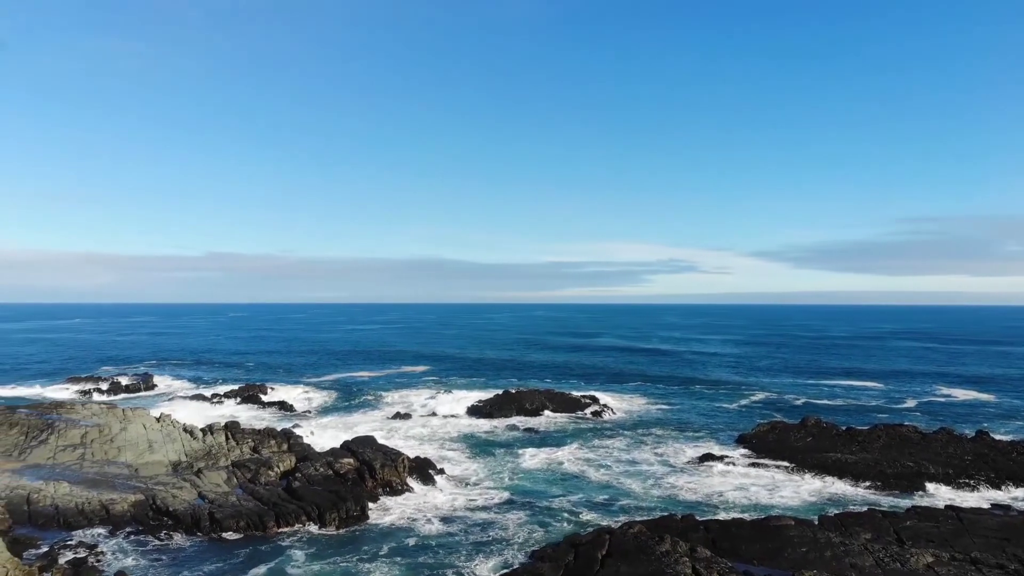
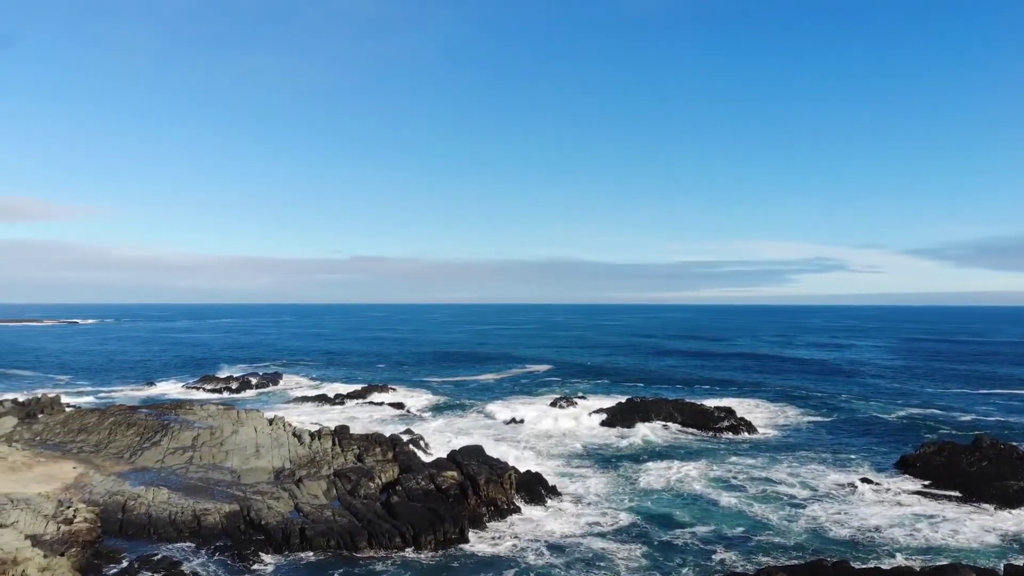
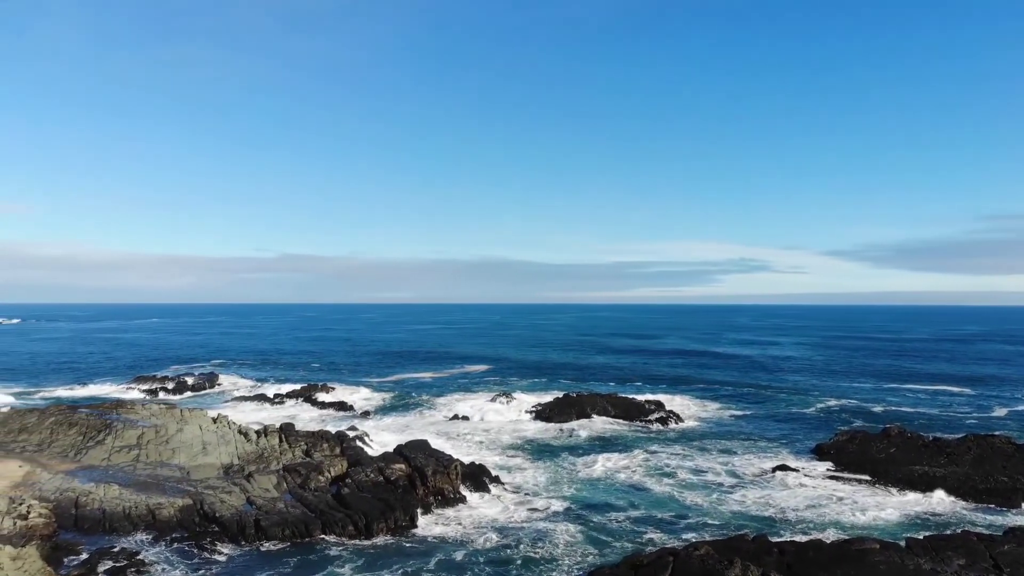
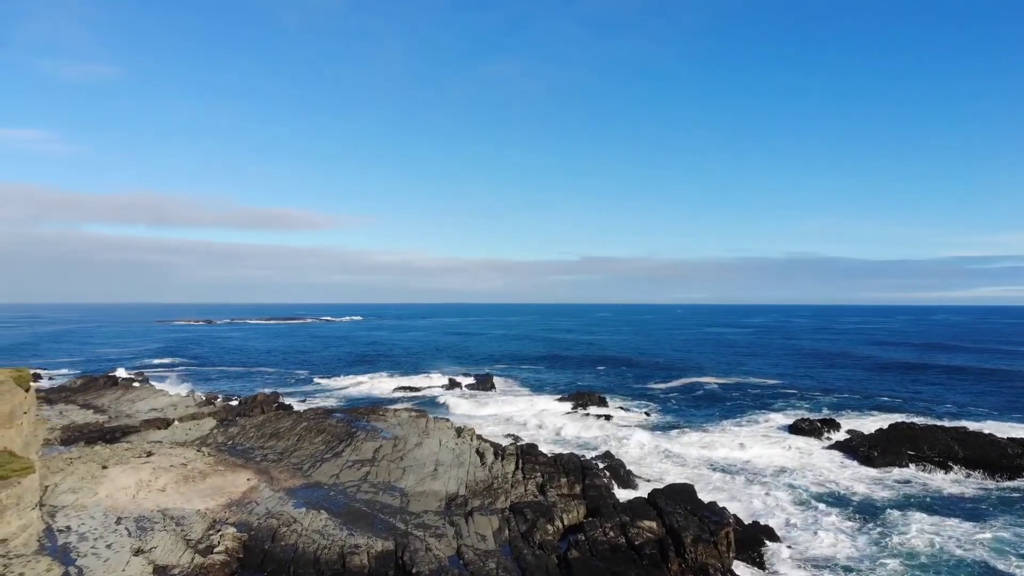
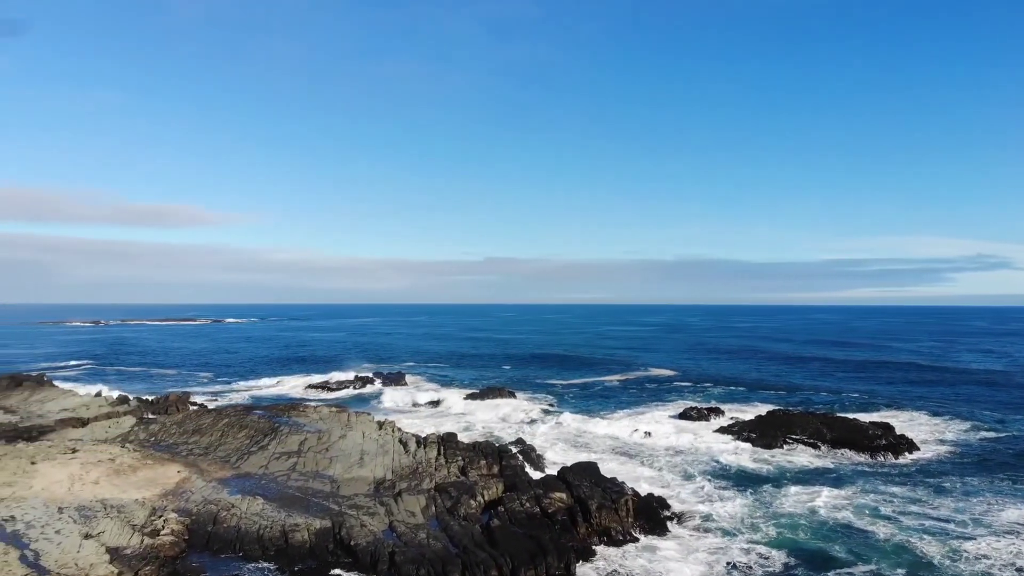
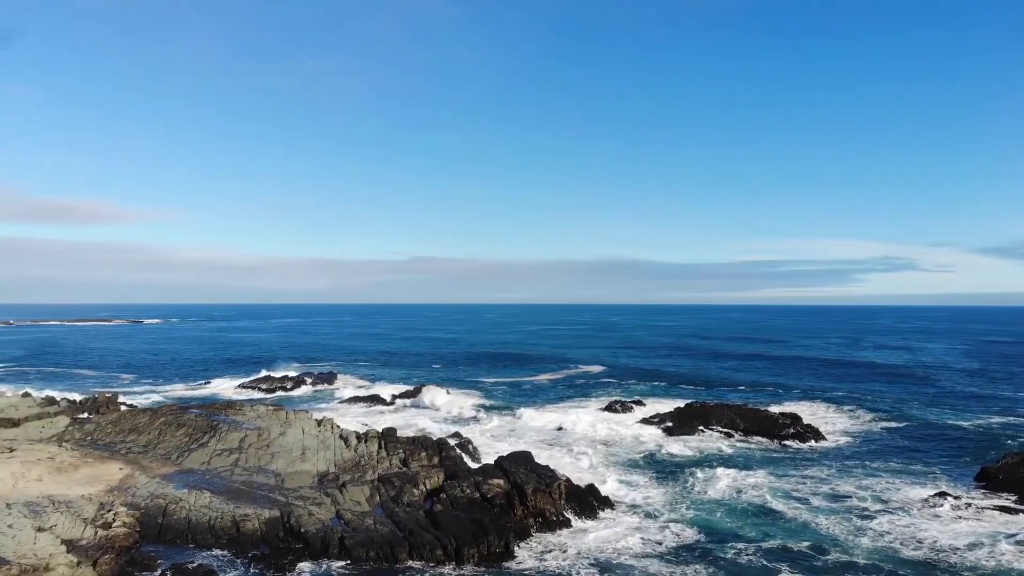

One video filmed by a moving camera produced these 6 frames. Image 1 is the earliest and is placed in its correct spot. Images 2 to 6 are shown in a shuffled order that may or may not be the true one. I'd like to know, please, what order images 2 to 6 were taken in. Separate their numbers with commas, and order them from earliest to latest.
3, 2, 6, 5, 4
